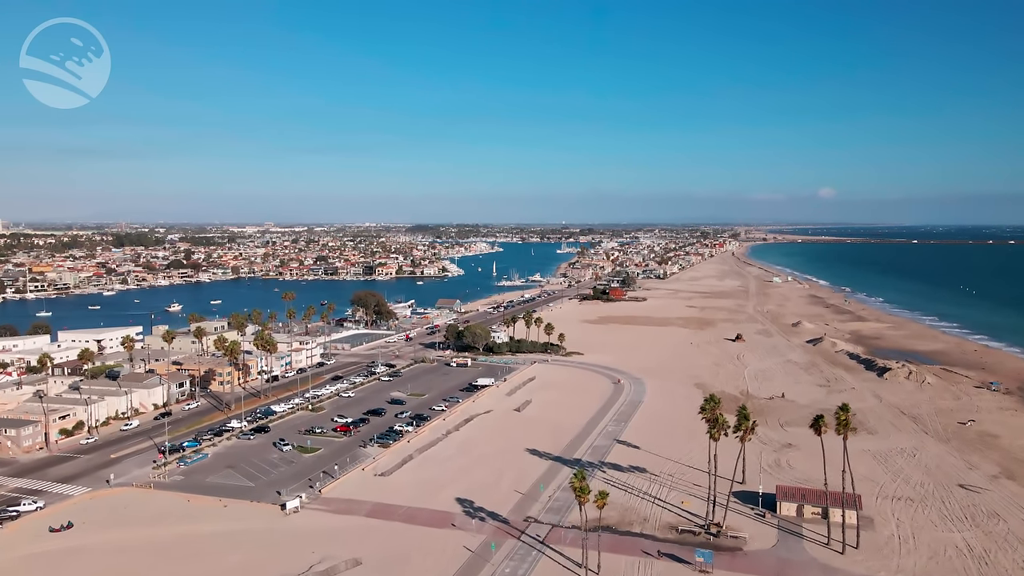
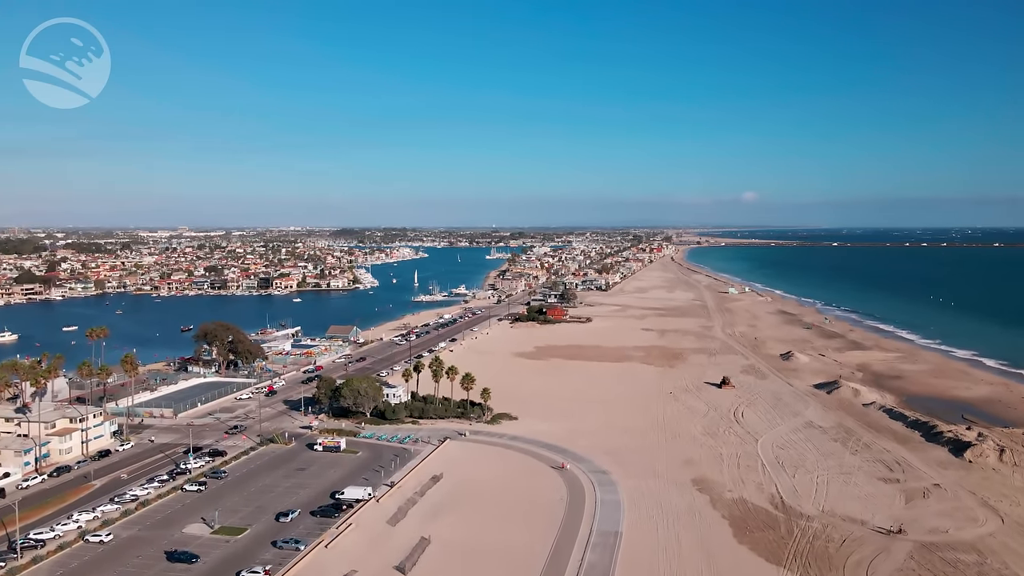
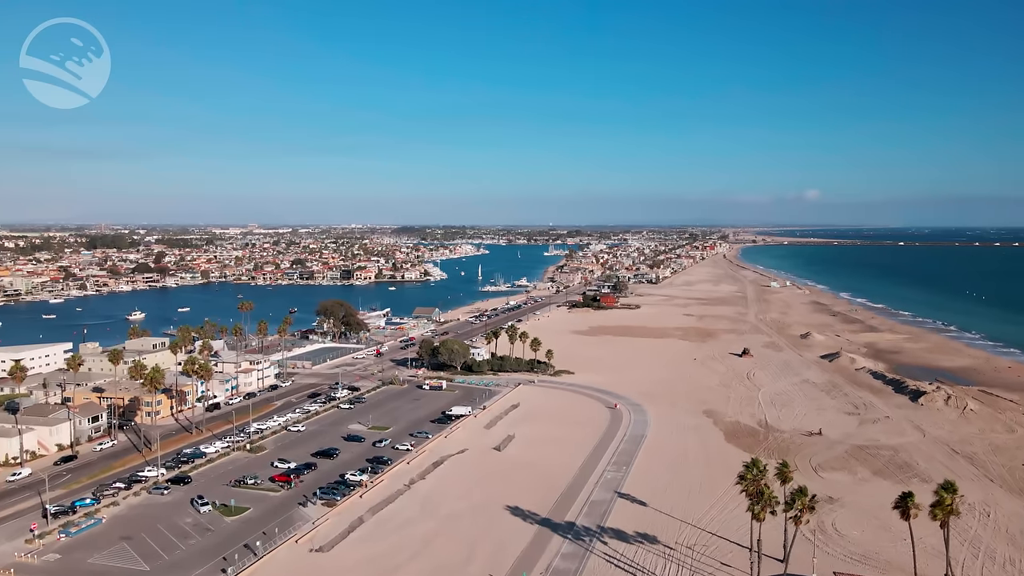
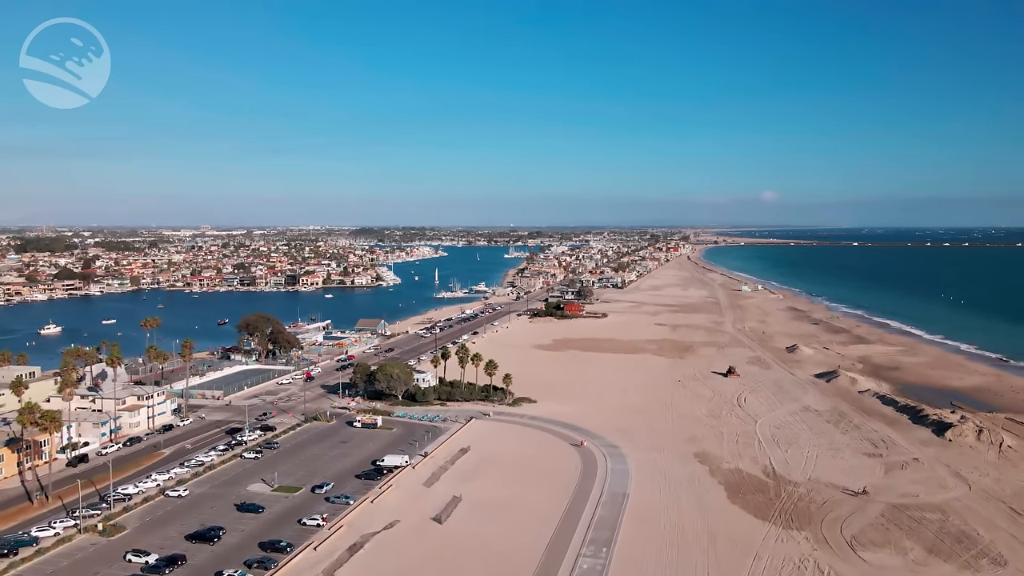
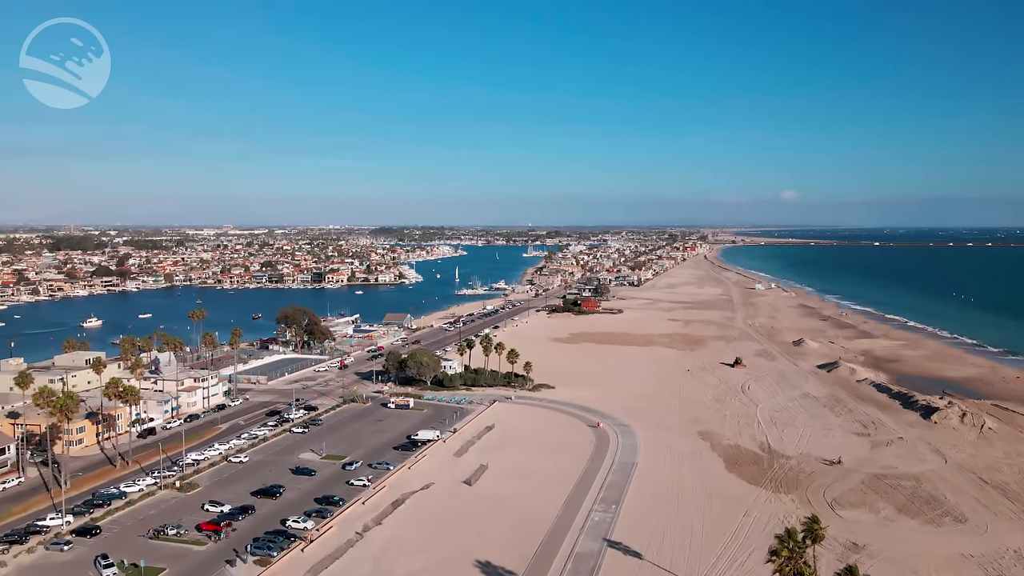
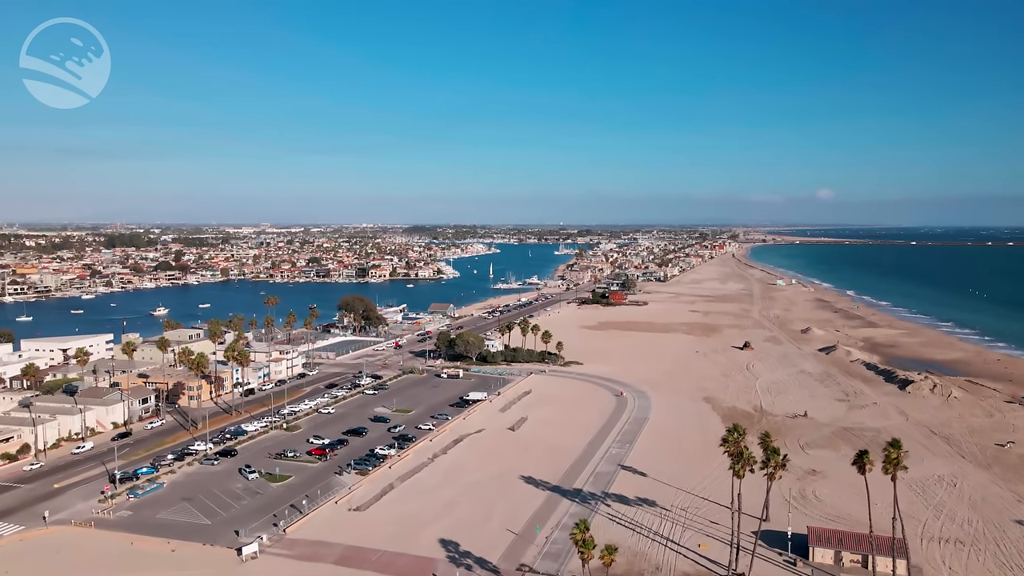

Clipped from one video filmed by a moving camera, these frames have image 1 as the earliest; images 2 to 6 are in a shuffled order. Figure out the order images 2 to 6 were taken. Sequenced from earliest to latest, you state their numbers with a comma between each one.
6, 3, 5, 4, 2
